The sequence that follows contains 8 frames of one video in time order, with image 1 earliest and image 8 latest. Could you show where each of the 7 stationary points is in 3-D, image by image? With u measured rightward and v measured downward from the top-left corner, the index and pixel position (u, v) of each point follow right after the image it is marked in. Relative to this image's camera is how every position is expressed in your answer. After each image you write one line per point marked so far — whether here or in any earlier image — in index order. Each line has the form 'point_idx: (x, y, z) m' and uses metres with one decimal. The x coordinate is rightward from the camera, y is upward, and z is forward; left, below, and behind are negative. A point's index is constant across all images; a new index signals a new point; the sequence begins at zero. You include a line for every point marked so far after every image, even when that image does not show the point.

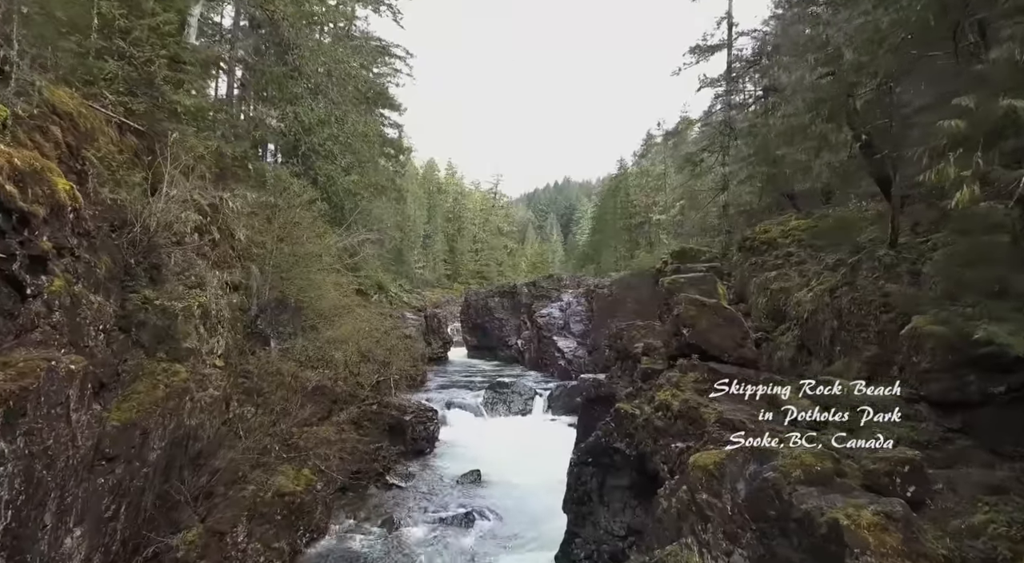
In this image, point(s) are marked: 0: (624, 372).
0: (+2.7, -2.2, +14.1) m
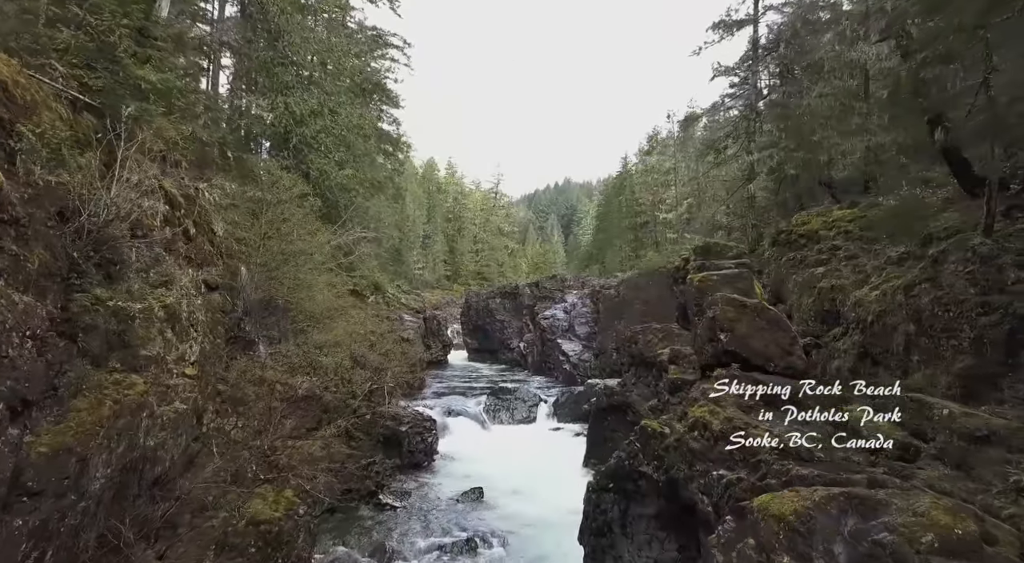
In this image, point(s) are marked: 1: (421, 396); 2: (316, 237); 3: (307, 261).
0: (+2.8, -2.2, +13.1) m
1: (-3.1, -3.8, +19.4) m
2: (-5.9, +1.2, +17.5) m
3: (-5.4, +0.6, +15.8) m
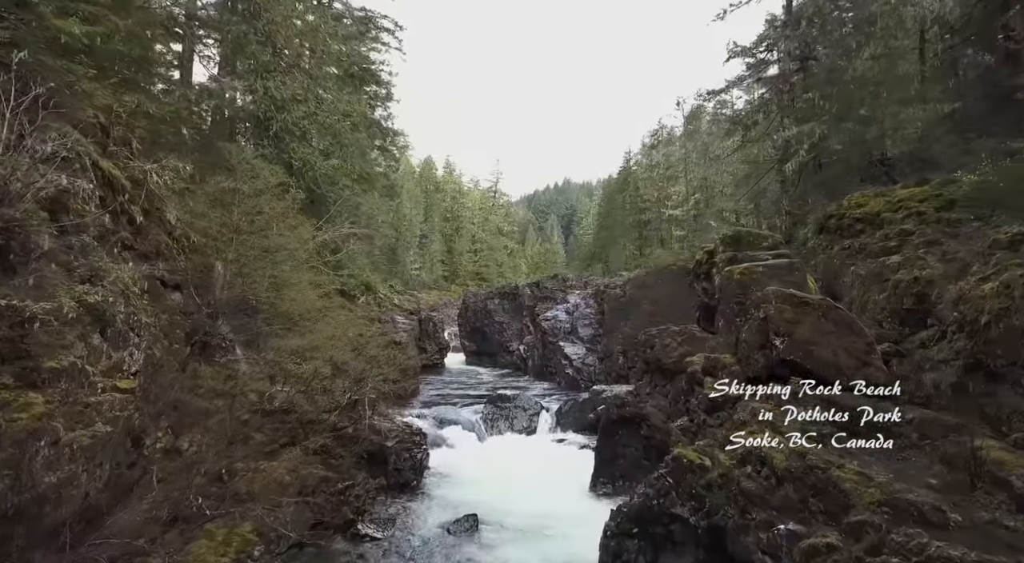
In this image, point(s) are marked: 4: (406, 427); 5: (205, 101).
0: (+2.8, -2.2, +11.6) m
1: (-3.1, -3.8, +18.0) m
2: (-5.9, +1.3, +16.1) m
3: (-5.5, +0.6, +14.3) m
4: (-2.5, -3.3, +13.2) m
5: (-8.0, +4.7, +15.3) m
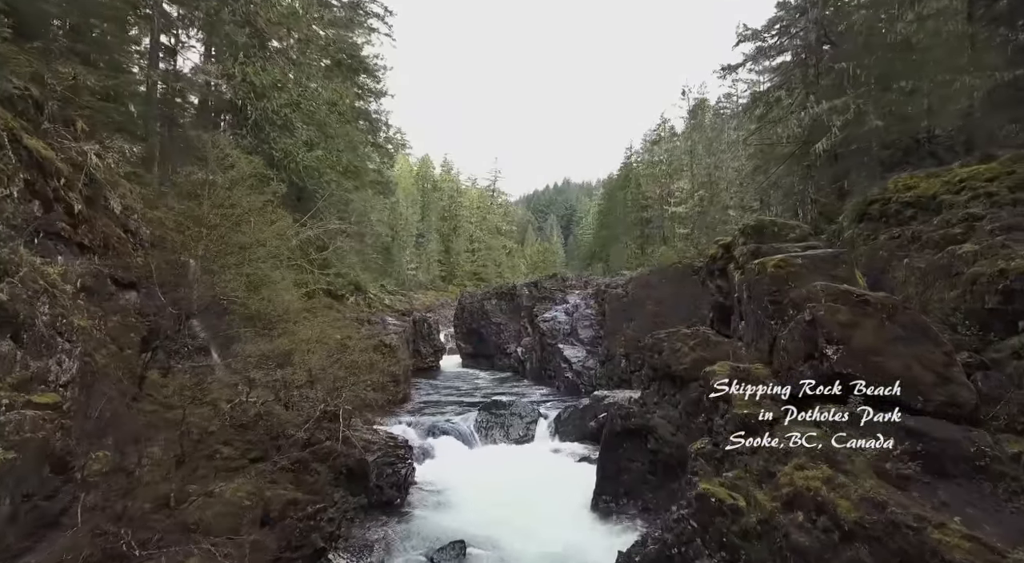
0: (+2.7, -2.1, +10.5) m
1: (-3.2, -3.7, +16.9) m
2: (-6.0, +1.3, +15.0) m
3: (-5.6, +0.6, +13.3) m
4: (-2.6, -3.3, +12.1) m
5: (-8.2, +4.7, +14.2) m
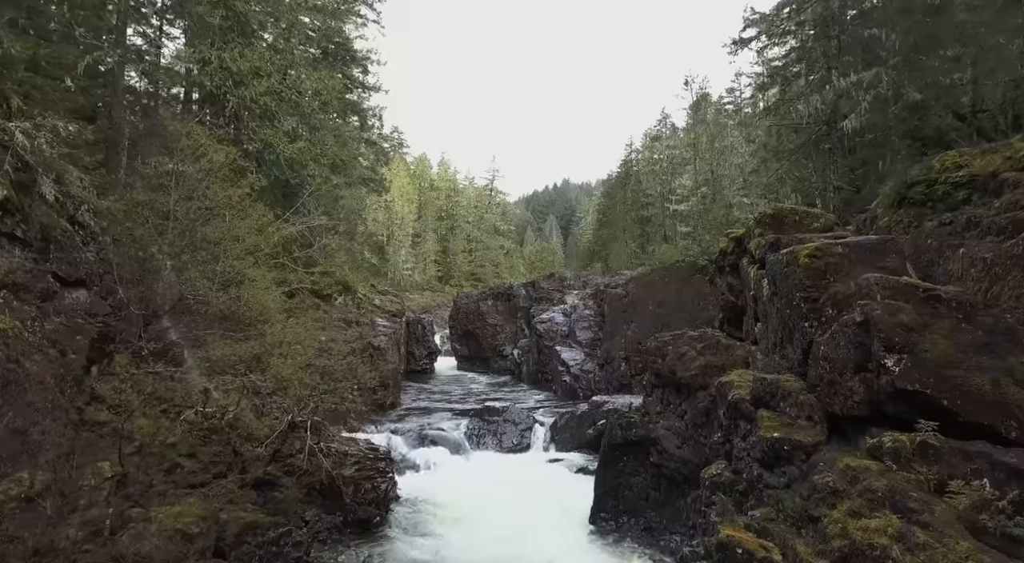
0: (+2.5, -2.1, +9.6) m
1: (-3.4, -3.7, +15.9) m
2: (-6.2, +1.3, +14.1) m
3: (-5.7, +0.7, +12.3) m
4: (-2.8, -3.2, +11.2) m
5: (-8.3, +4.8, +13.3) m
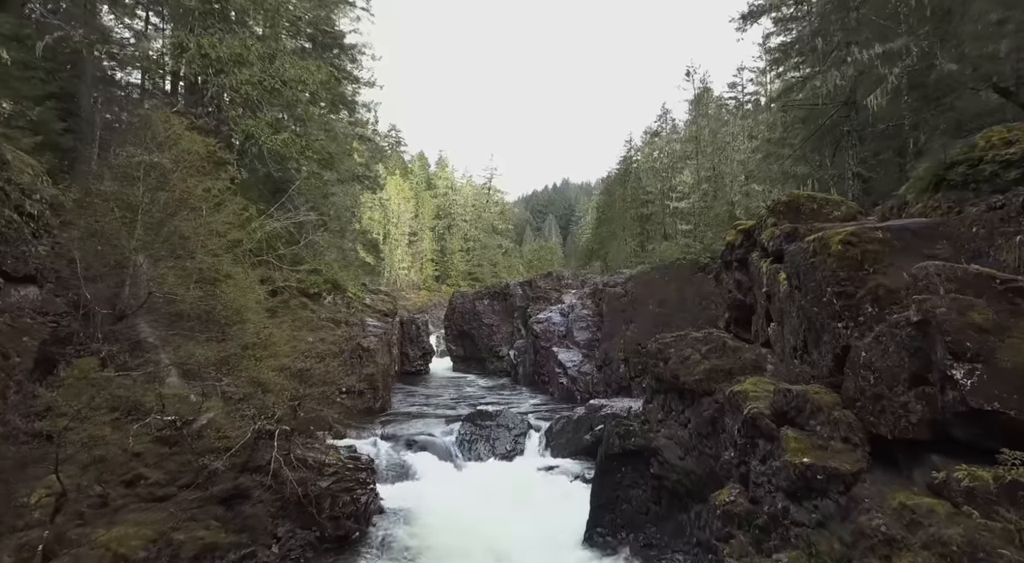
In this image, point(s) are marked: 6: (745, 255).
0: (+2.4, -2.0, +8.9) m
1: (-3.5, -3.7, +15.2) m
2: (-6.3, +1.4, +13.3) m
3: (-5.9, +0.7, +11.6) m
4: (-2.9, -3.2, +10.5) m
5: (-8.5, +4.8, +12.6) m
6: (+3.9, +0.4, +9.9) m
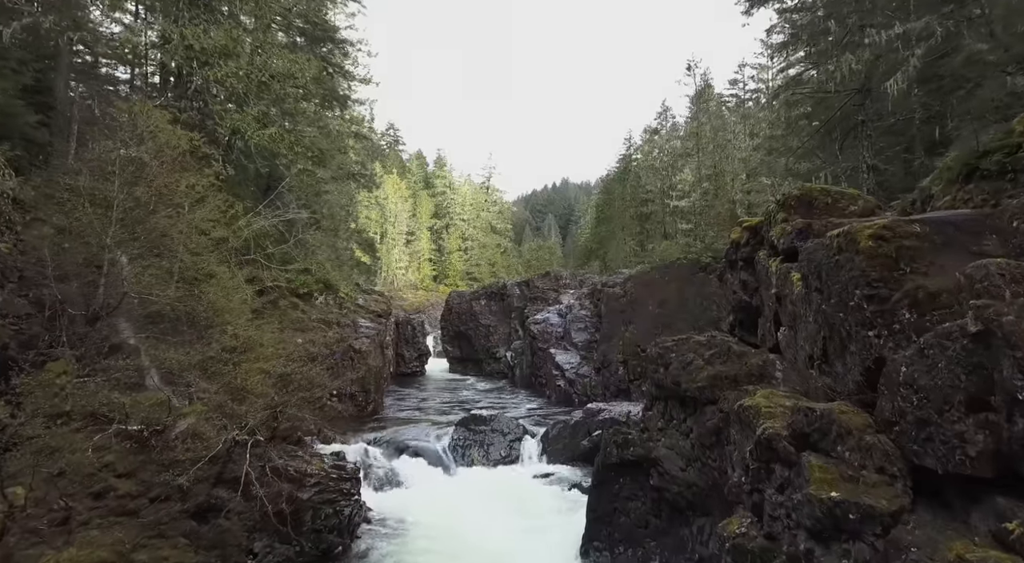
0: (+2.3, -2.0, +8.4) m
1: (-3.7, -3.7, +14.7) m
2: (-6.5, +1.4, +12.8) m
3: (-6.0, +0.7, +11.1) m
4: (-3.0, -3.2, +10.0) m
5: (-8.6, +4.8, +12.1) m
6: (+3.8, +0.4, +9.4) m
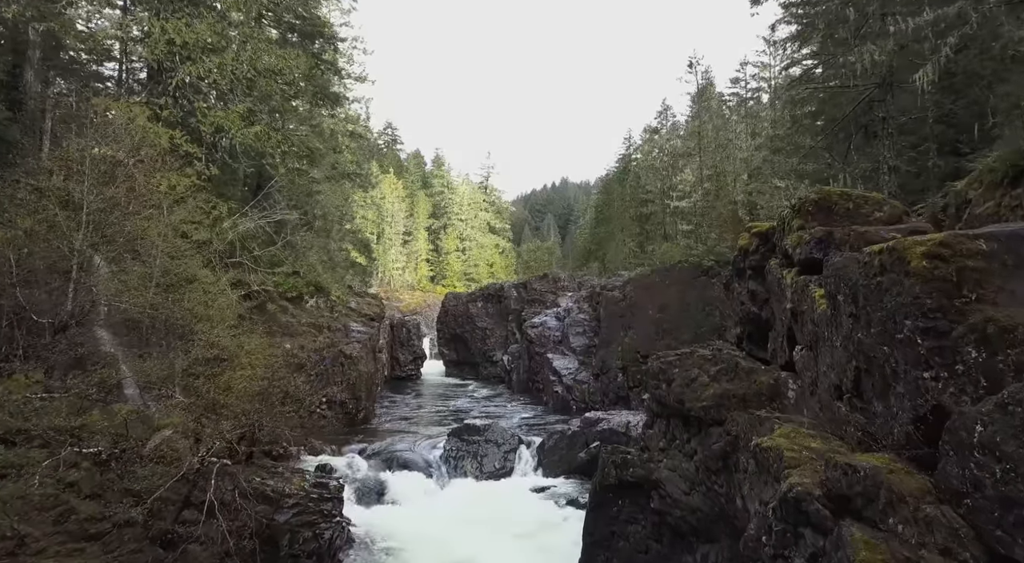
0: (+2.1, -2.2, +7.8) m
1: (-3.8, -3.8, +14.2) m
2: (-6.6, +1.3, +12.3) m
3: (-6.2, +0.6, +10.5) m
4: (-3.2, -3.3, +9.4) m
5: (-8.7, +4.7, +11.5) m
6: (+3.7, +0.3, +8.9) m
